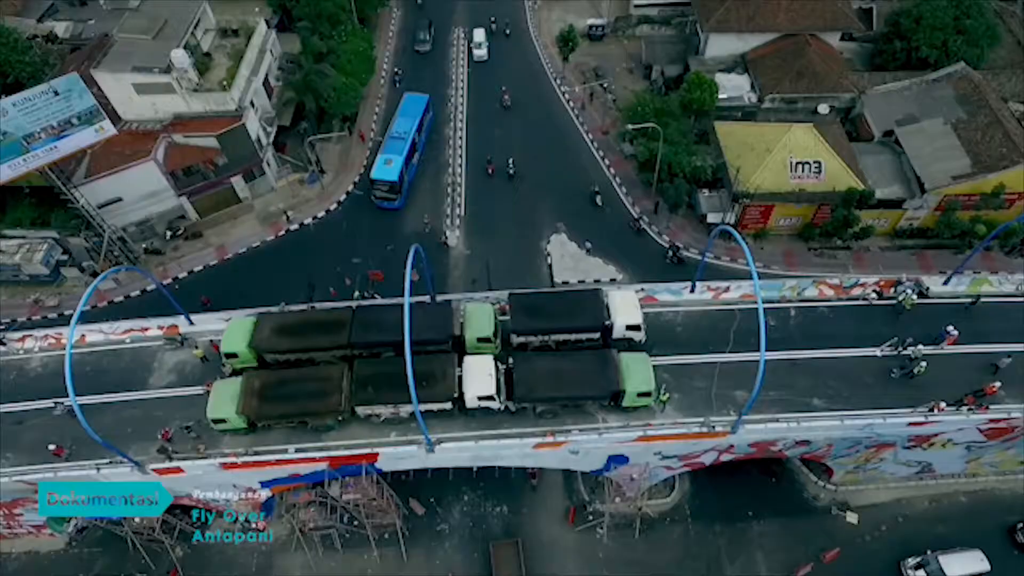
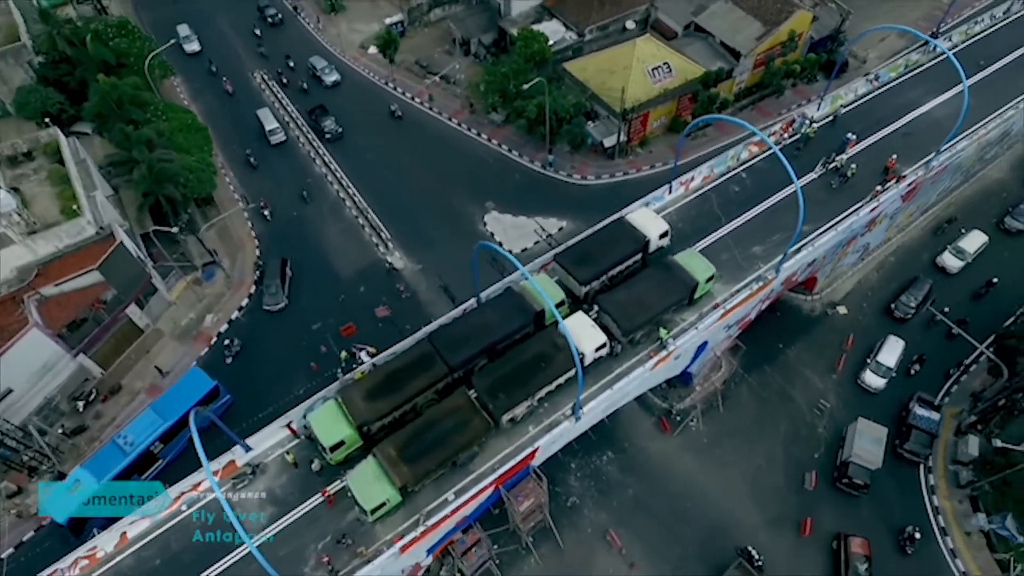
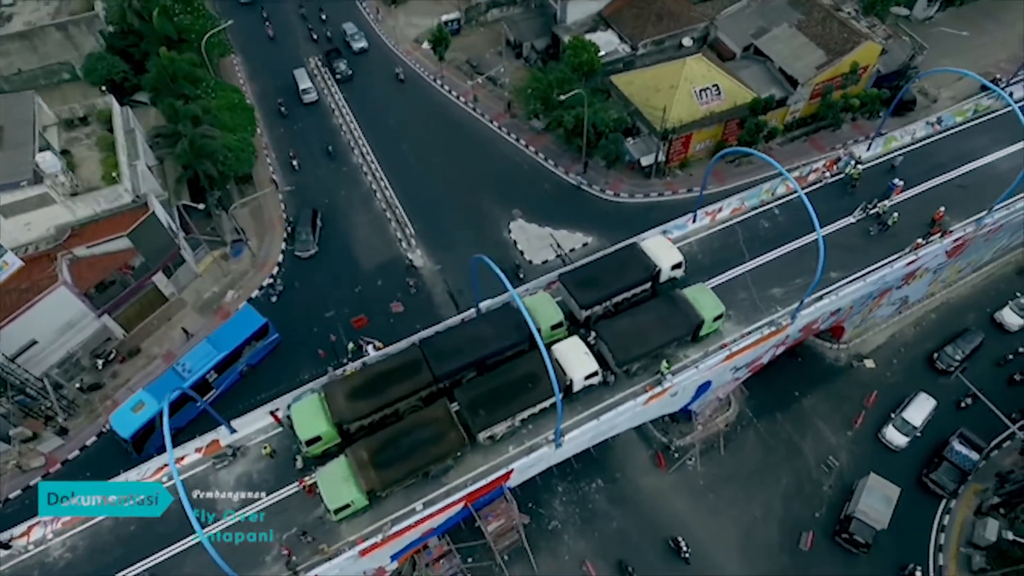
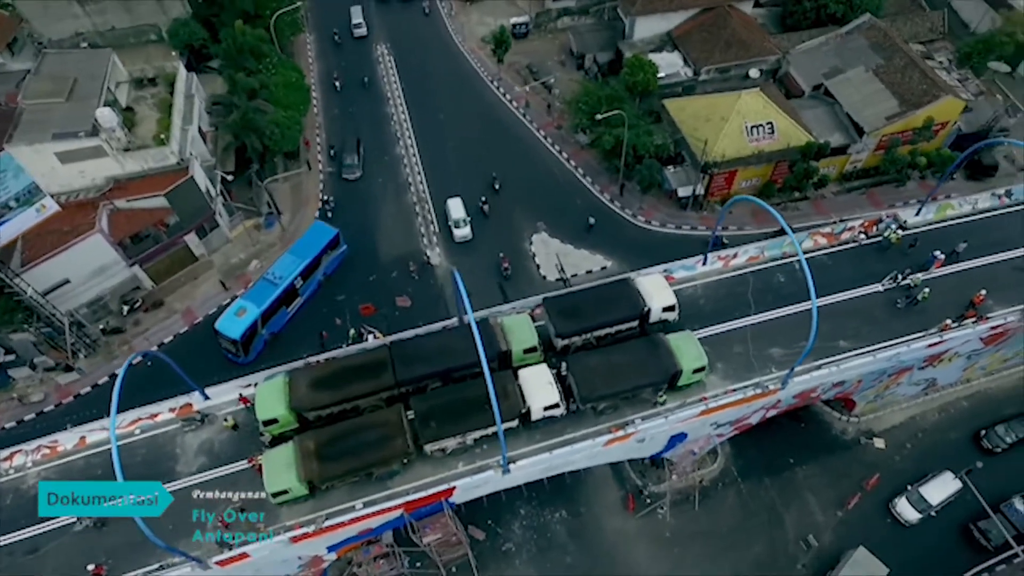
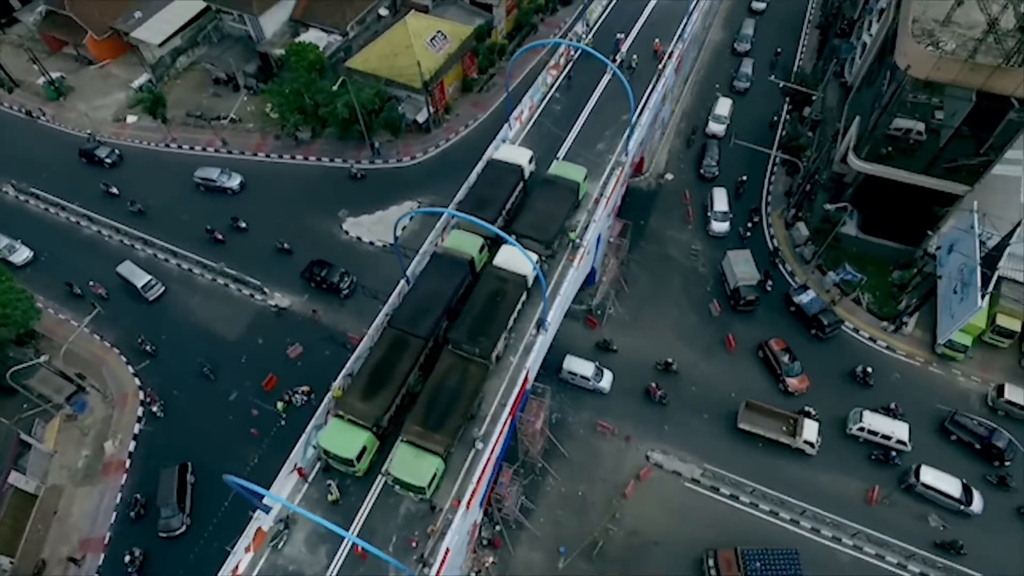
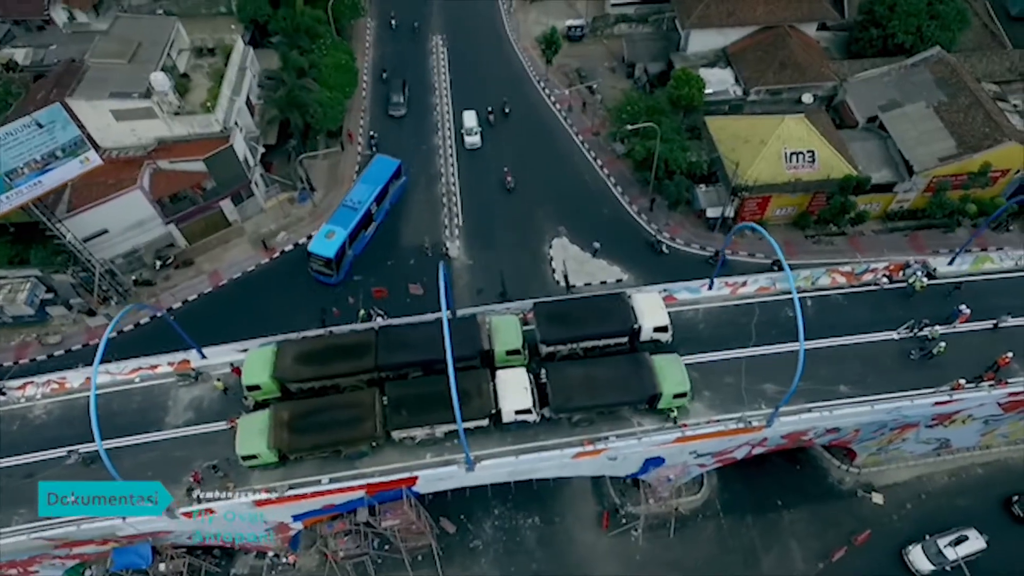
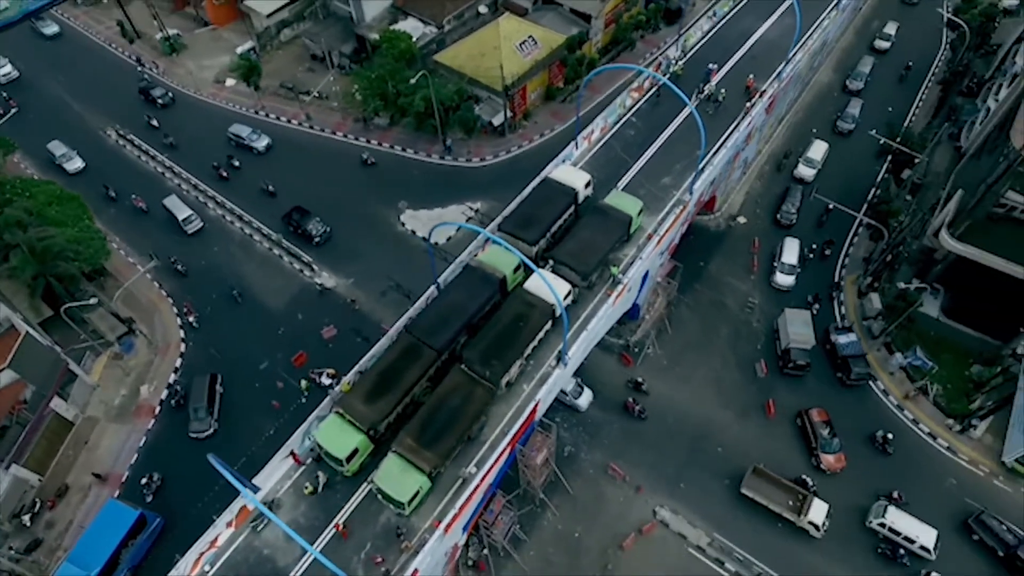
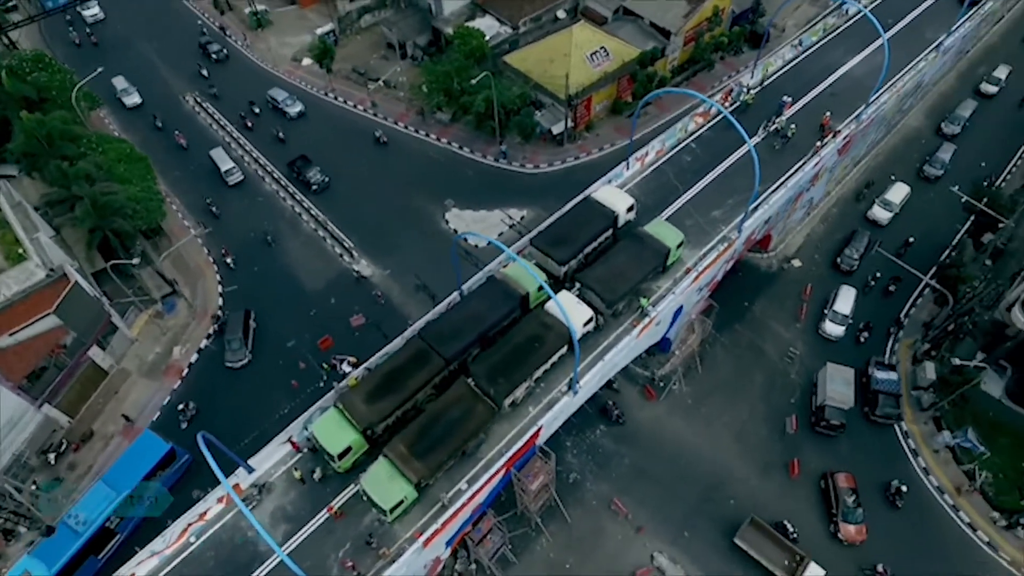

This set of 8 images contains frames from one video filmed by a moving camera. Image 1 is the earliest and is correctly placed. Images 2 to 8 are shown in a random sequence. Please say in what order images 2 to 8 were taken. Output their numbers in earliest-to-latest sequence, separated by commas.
6, 4, 3, 2, 8, 7, 5
